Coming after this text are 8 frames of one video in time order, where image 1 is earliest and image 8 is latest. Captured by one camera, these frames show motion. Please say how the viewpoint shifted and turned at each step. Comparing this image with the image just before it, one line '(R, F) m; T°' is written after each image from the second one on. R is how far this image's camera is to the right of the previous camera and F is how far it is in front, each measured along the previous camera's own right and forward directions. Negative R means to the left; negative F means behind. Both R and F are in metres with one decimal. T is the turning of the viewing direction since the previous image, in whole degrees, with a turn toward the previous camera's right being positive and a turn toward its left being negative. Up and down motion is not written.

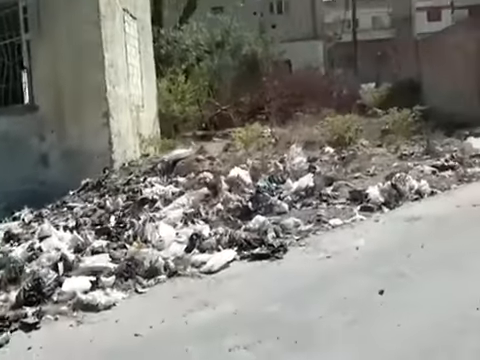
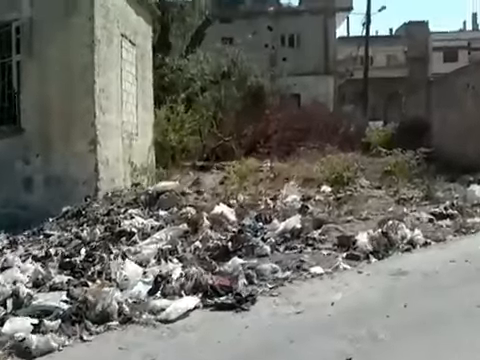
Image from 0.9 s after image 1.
(+0.4, +0.5) m; -1°
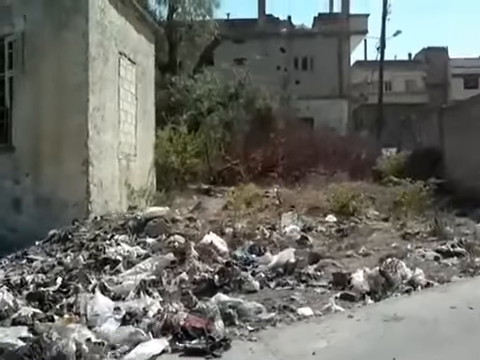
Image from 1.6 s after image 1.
(+0.3, +0.5) m; -2°
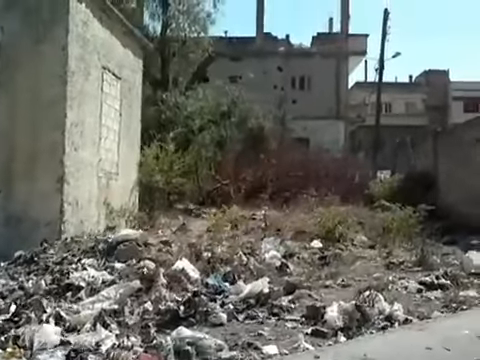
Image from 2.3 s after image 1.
(+0.3, +0.4) m; 0°
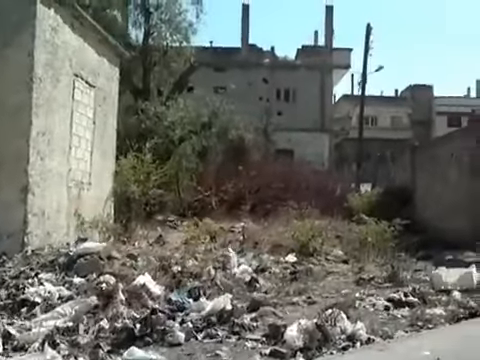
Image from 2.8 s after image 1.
(+0.3, +0.2) m; +1°
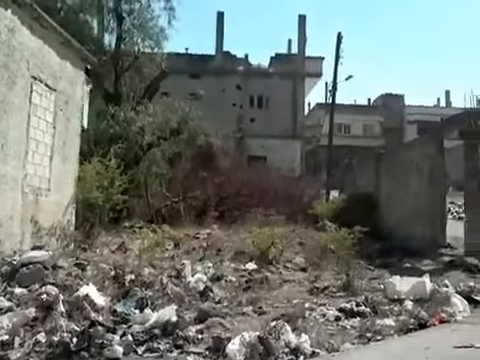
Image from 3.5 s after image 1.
(+0.3, +0.2) m; +2°
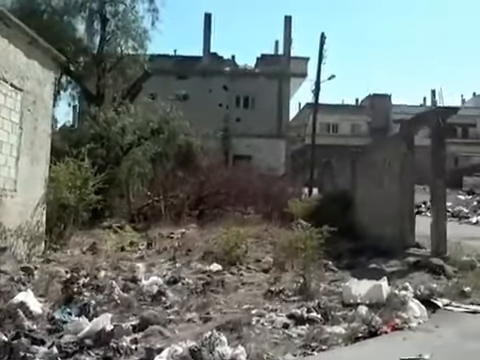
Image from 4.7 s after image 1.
(+0.5, +0.4) m; 0°
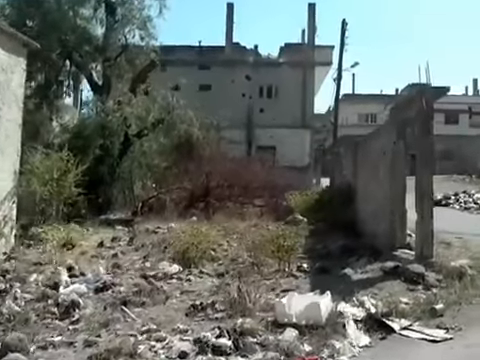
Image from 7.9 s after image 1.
(+1.3, +1.6) m; -5°
